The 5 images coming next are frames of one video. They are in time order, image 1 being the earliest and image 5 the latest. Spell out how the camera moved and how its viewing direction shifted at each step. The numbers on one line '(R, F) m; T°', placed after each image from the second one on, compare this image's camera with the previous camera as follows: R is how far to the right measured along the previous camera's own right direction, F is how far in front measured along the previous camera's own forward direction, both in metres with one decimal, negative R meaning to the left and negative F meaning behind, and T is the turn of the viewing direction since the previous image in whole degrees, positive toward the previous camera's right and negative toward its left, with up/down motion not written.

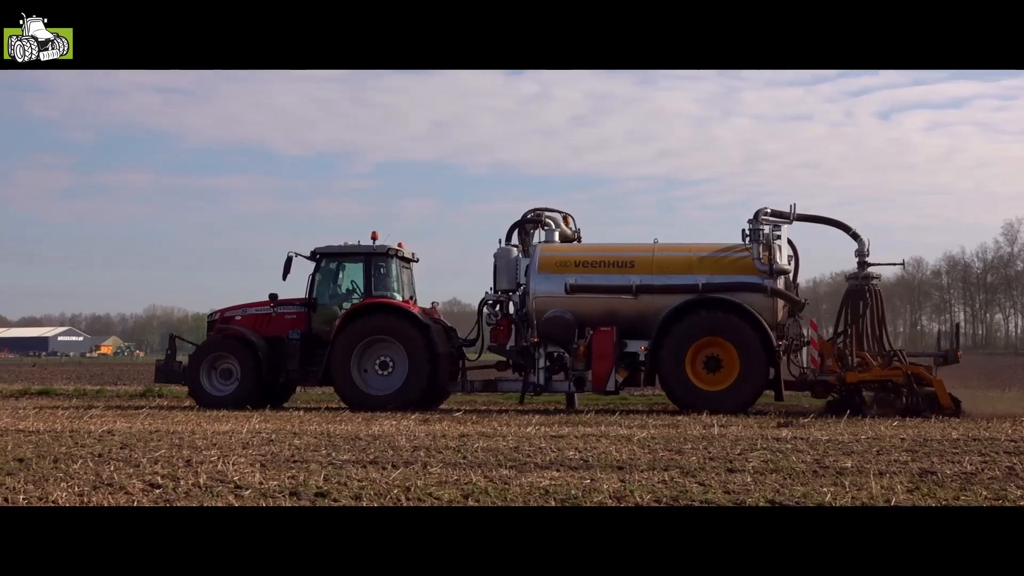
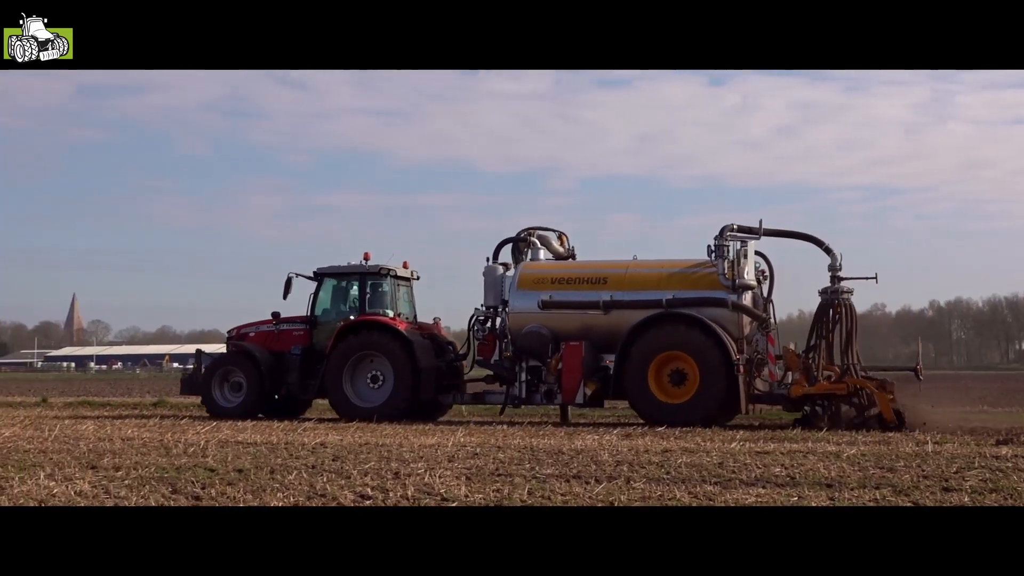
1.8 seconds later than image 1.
(-1.3, -1.1) m; +7°
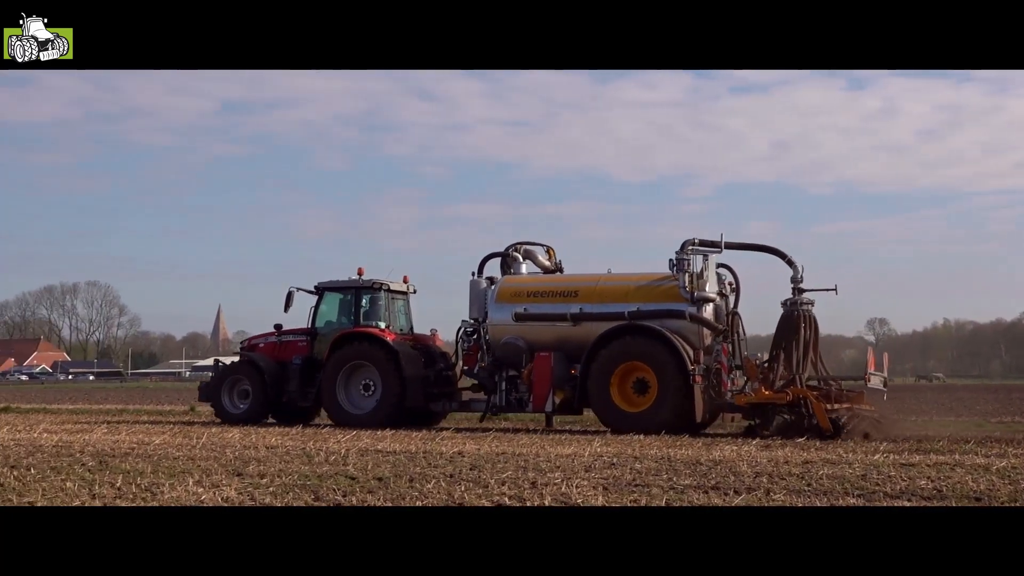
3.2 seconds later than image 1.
(+1.5, -0.5) m; -6°
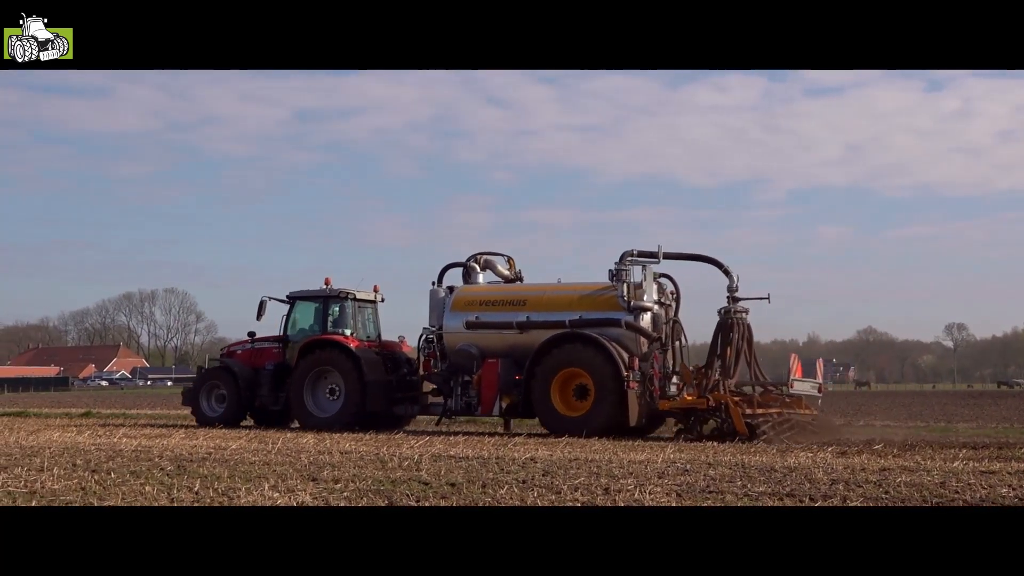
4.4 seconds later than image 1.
(+1.2, -0.5) m; -3°
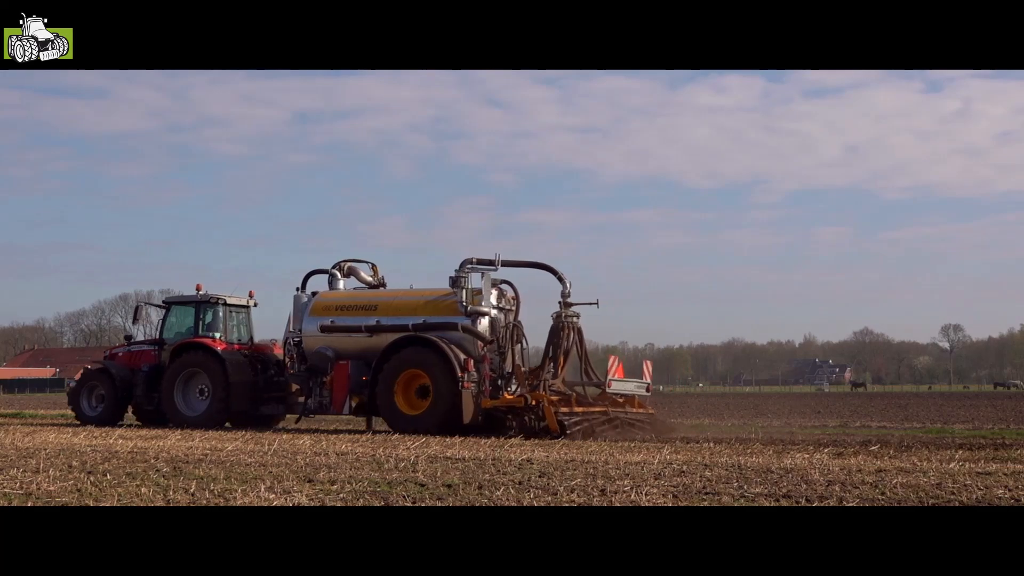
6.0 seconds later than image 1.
(+0.1, 0.0) m; 0°
